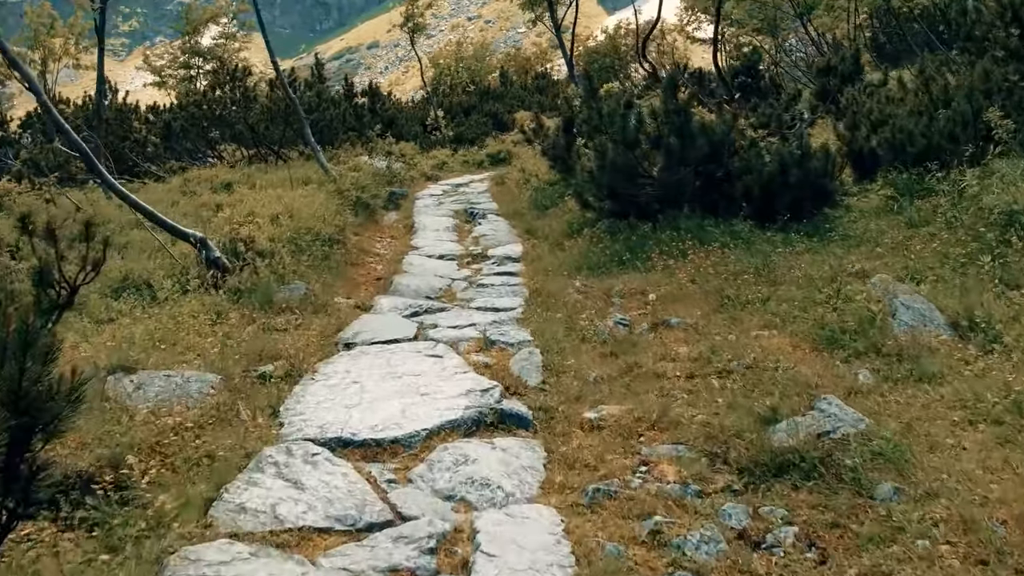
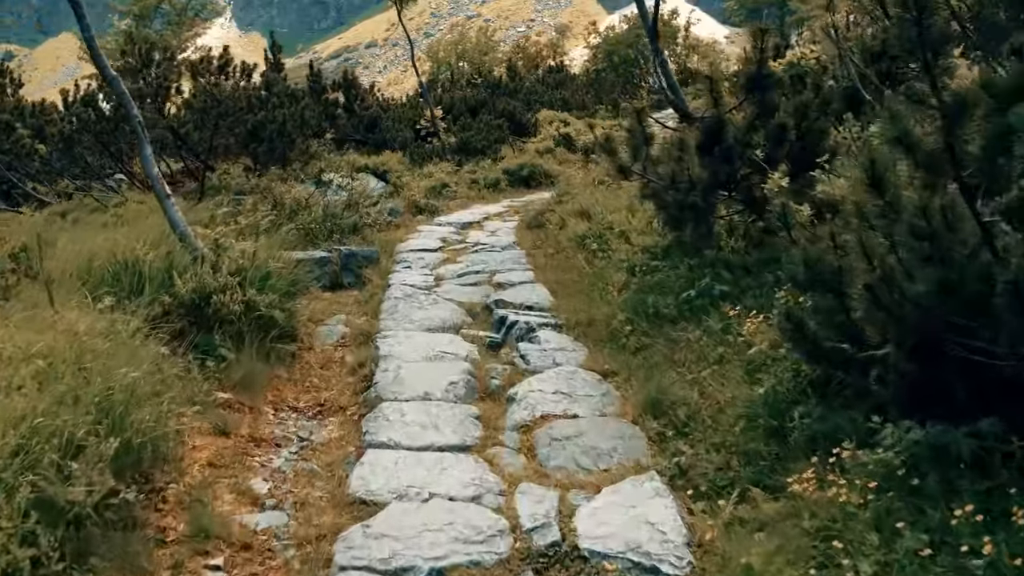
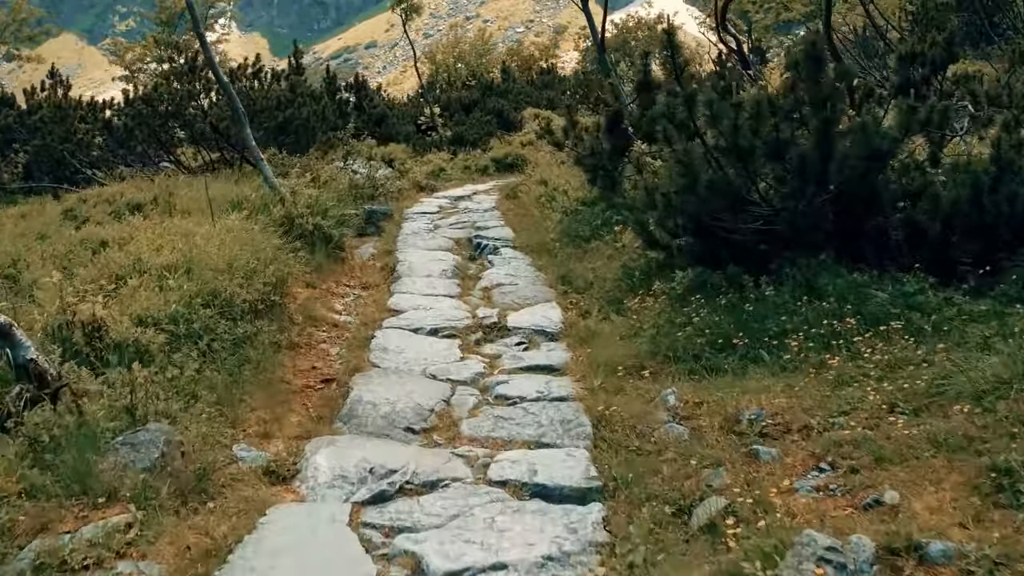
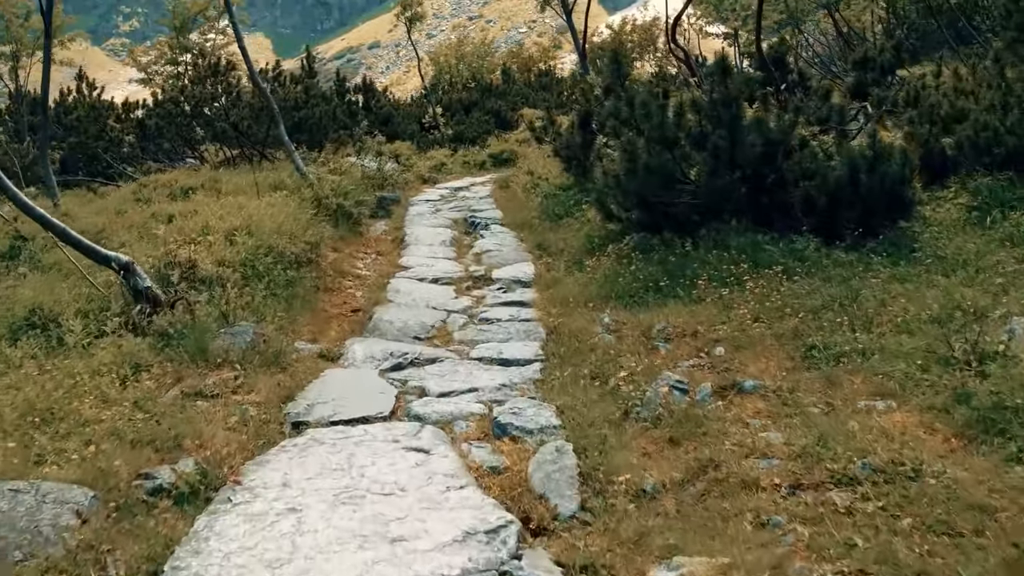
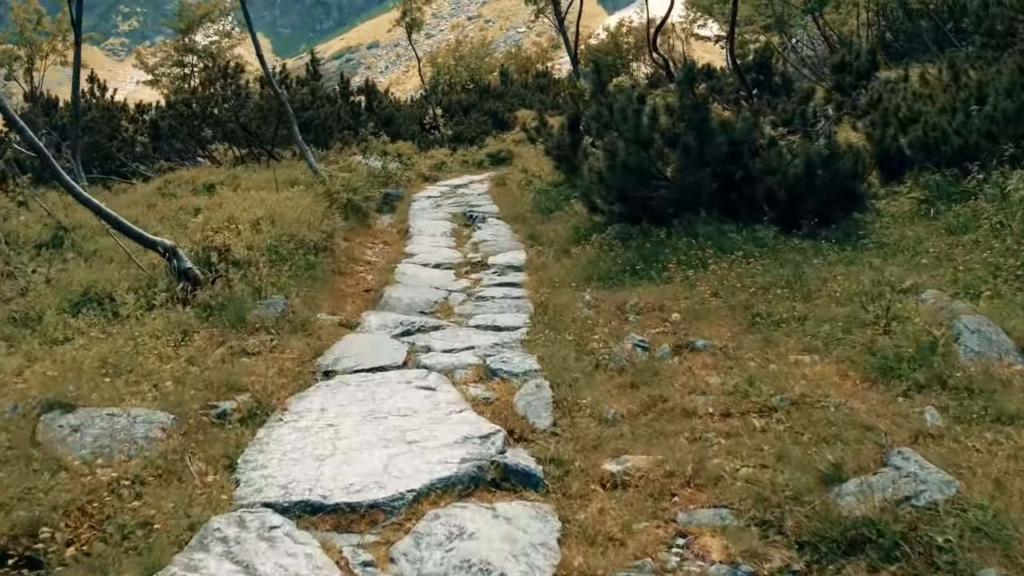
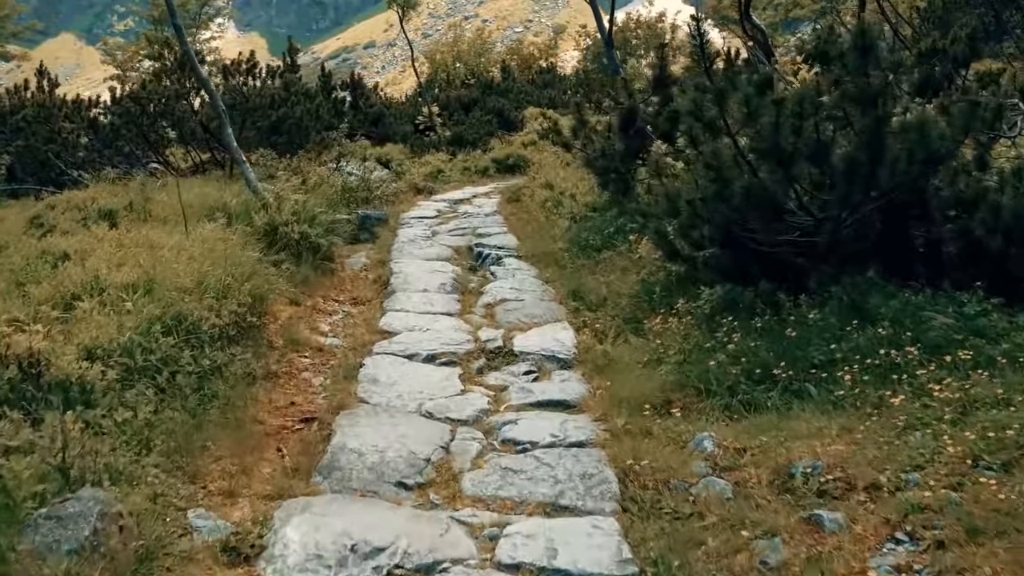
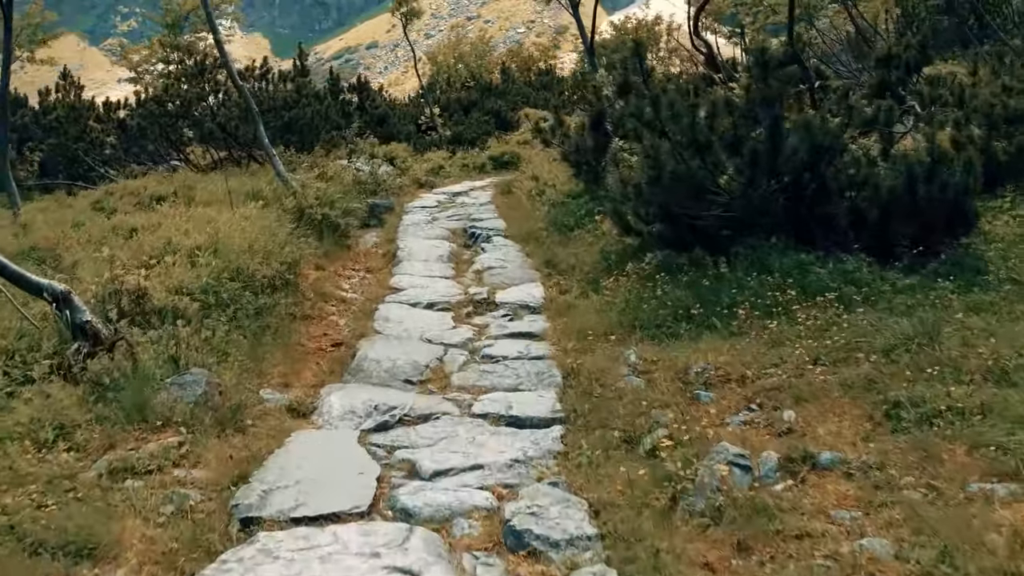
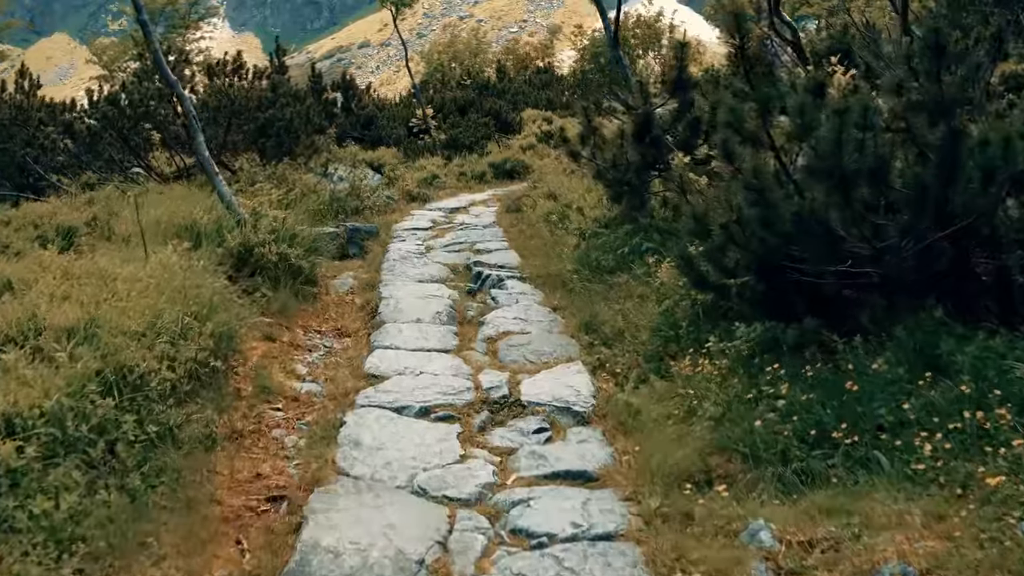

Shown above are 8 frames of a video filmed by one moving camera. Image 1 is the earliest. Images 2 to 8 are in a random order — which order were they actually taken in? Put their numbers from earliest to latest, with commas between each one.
5, 4, 7, 3, 6, 8, 2
